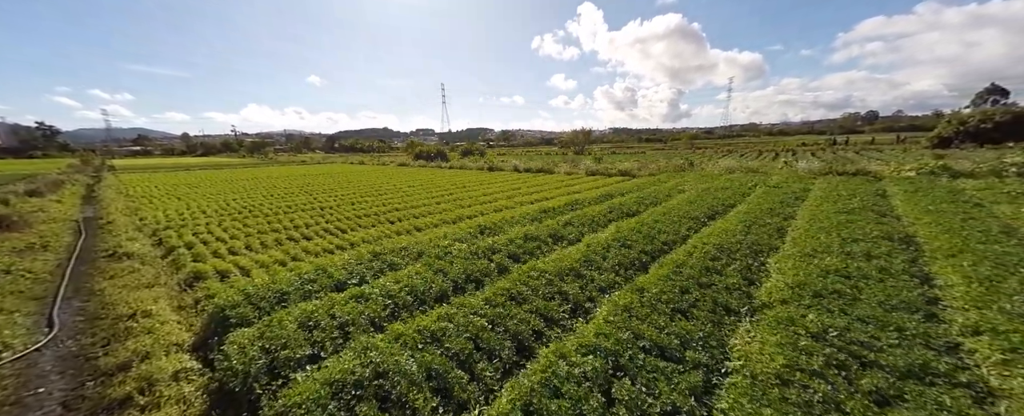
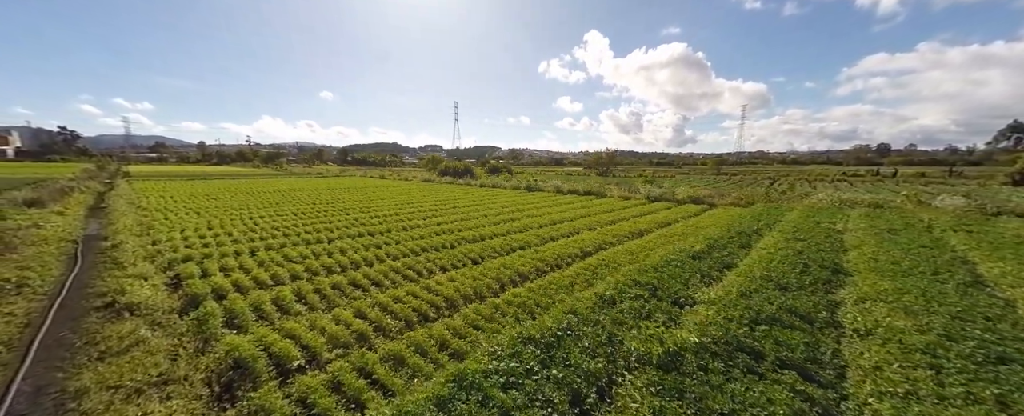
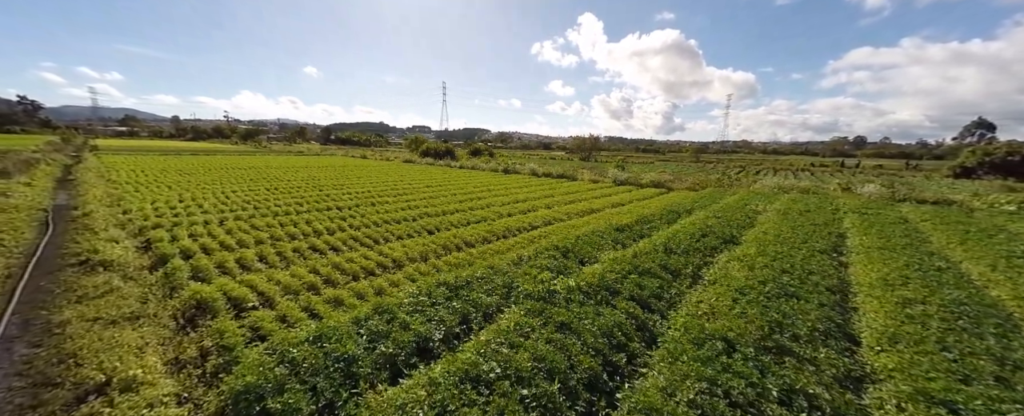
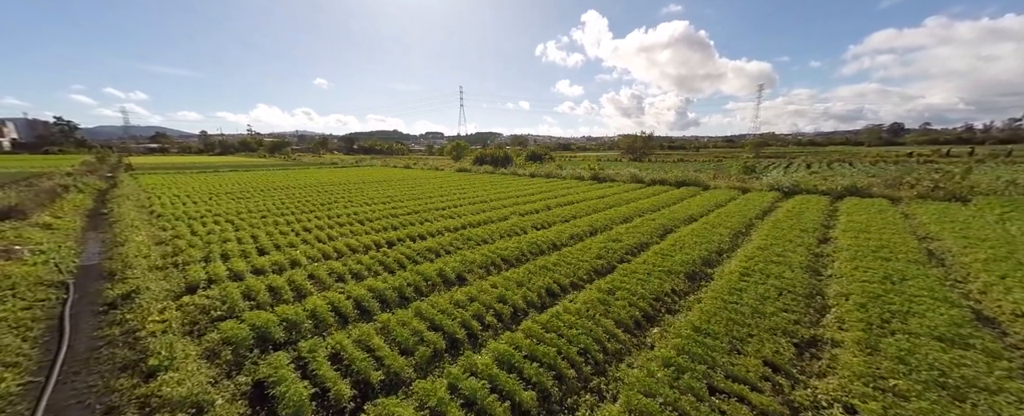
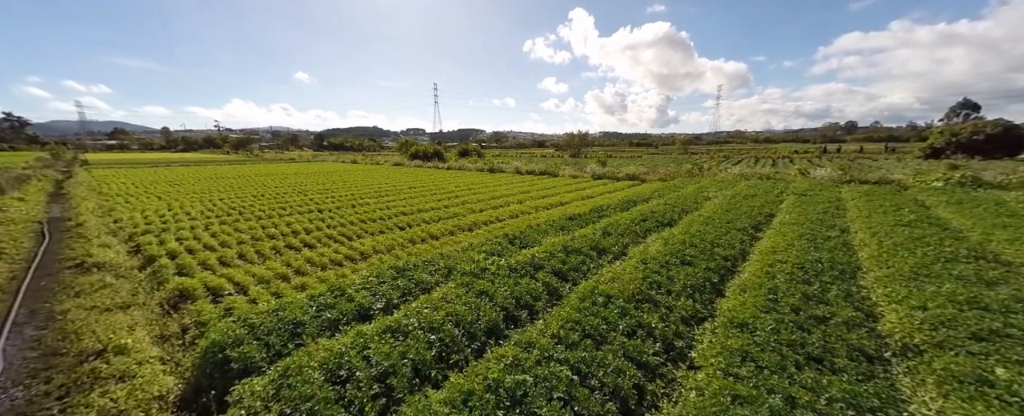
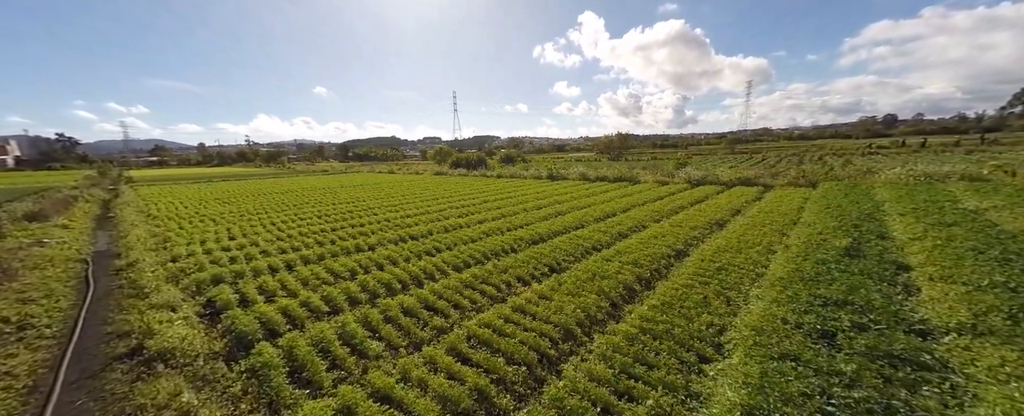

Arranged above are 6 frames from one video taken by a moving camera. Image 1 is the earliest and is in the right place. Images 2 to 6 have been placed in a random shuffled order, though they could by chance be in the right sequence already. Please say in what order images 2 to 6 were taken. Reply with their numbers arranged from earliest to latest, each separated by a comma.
5, 3, 2, 6, 4
